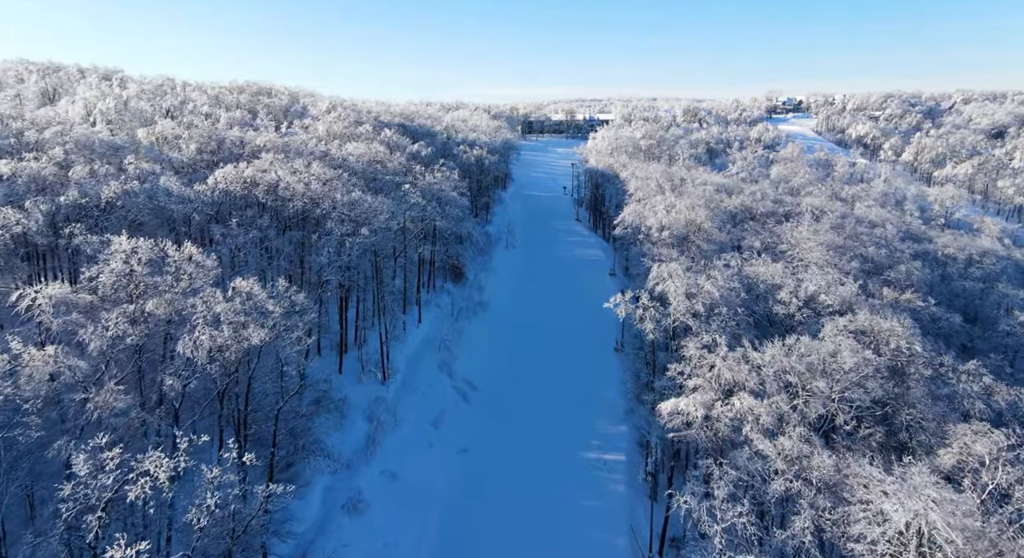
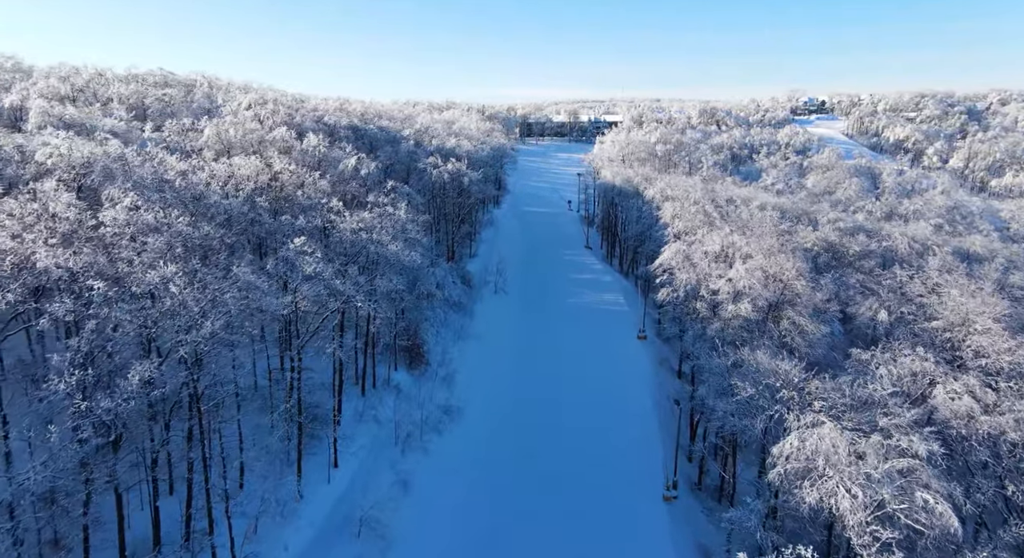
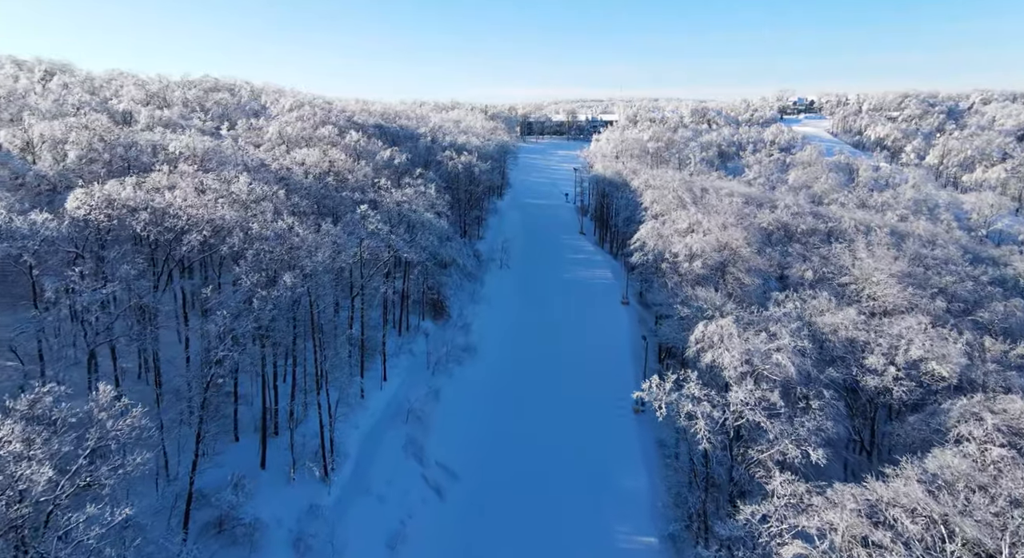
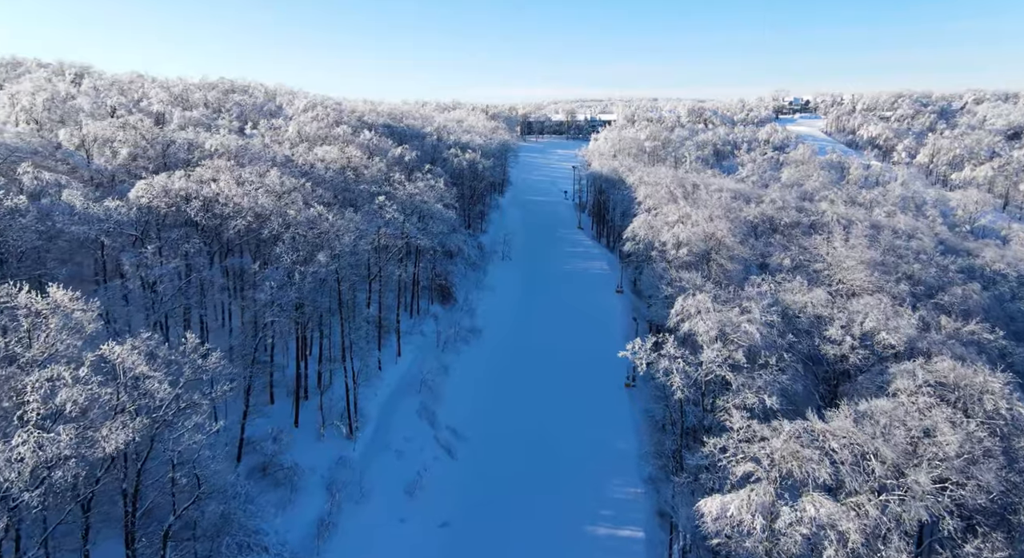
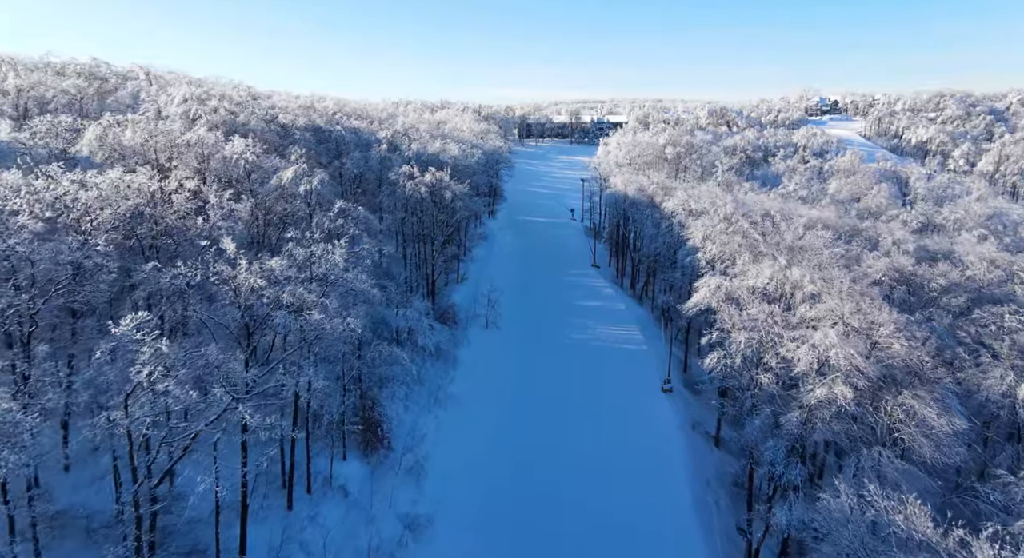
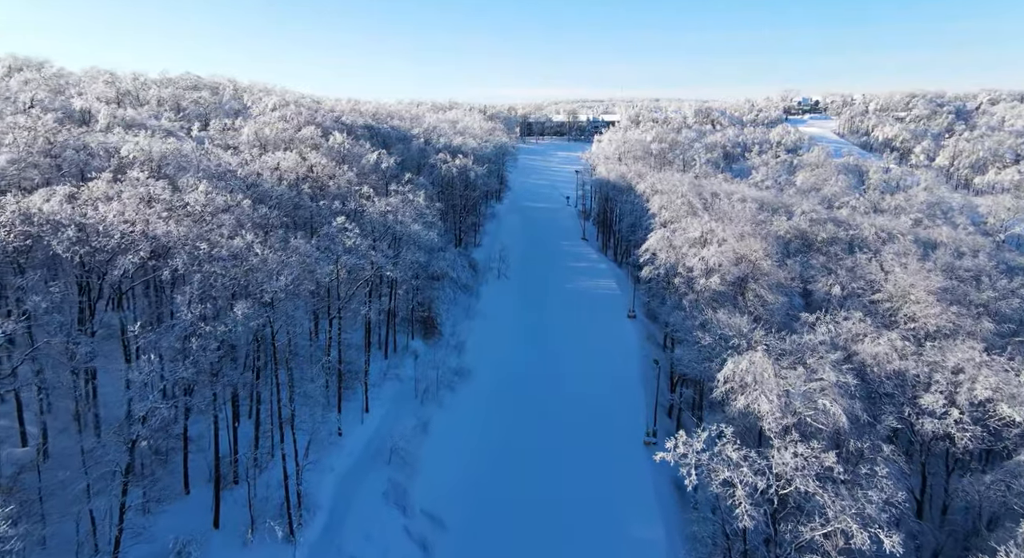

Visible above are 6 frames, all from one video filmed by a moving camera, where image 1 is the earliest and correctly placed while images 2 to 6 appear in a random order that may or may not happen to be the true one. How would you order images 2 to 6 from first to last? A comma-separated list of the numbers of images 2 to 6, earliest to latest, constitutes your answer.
4, 3, 6, 2, 5
